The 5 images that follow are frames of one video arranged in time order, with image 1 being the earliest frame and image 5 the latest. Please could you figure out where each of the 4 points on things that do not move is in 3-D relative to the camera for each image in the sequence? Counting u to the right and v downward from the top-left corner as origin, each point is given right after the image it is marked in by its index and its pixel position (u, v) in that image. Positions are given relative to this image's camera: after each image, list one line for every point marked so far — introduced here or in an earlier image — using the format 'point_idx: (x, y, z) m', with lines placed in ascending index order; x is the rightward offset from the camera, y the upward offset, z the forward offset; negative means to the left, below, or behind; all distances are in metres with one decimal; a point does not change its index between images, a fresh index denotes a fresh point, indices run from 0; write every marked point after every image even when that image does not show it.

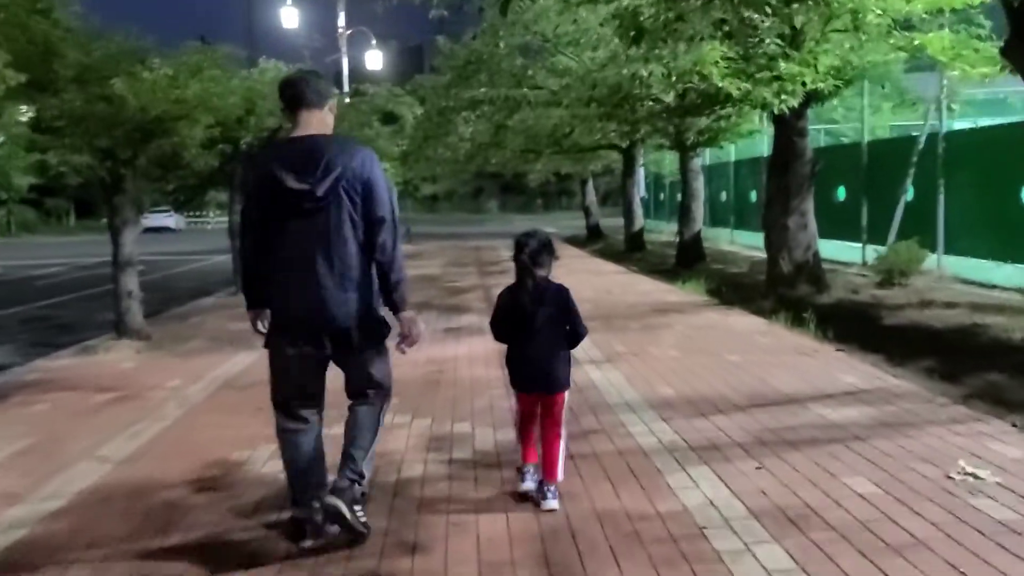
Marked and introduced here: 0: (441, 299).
0: (-1.6, -0.2, +18.2) m
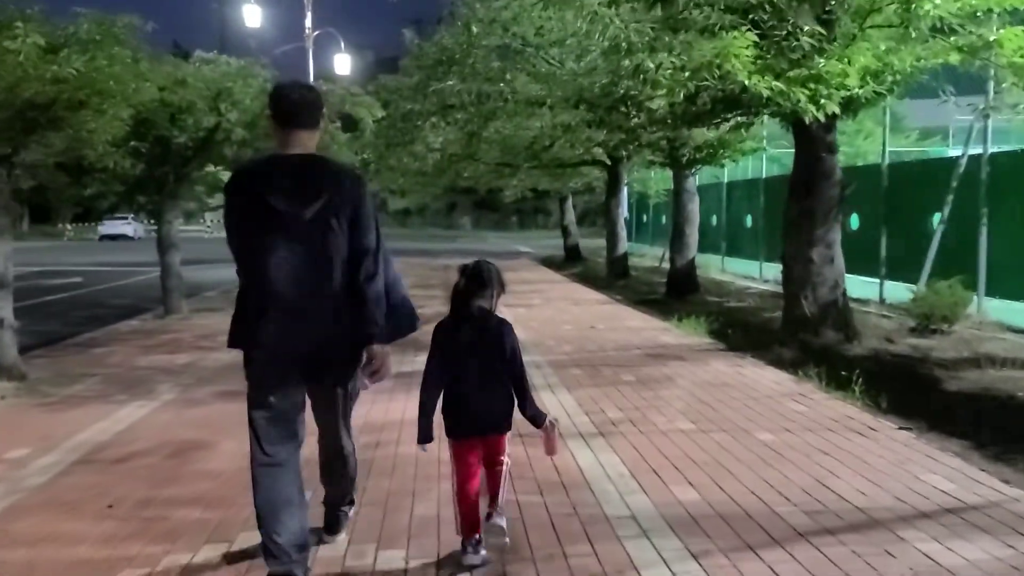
0: (-2.2, -0.8, +15.6) m
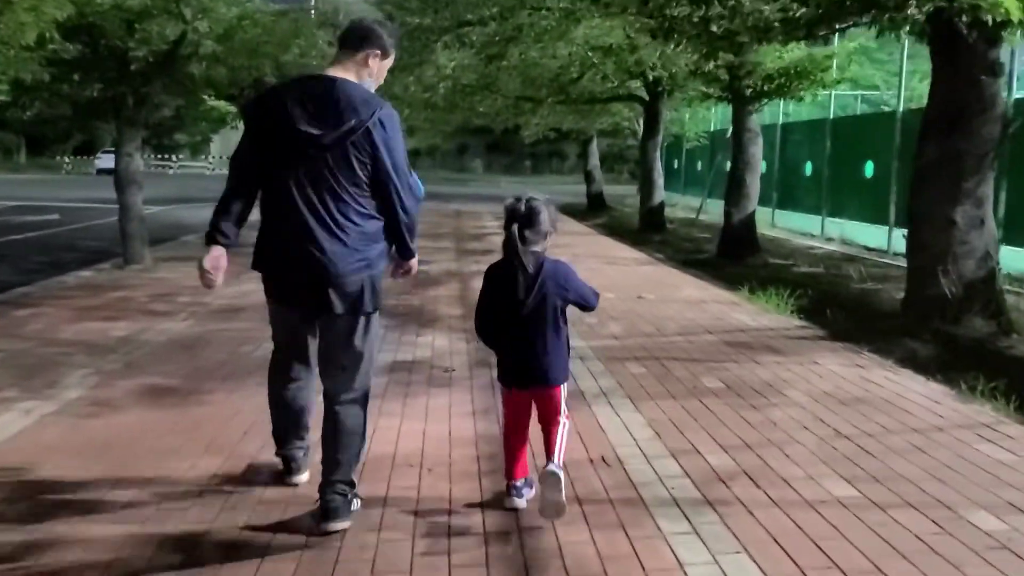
0: (-1.8, -0.1, +12.7) m
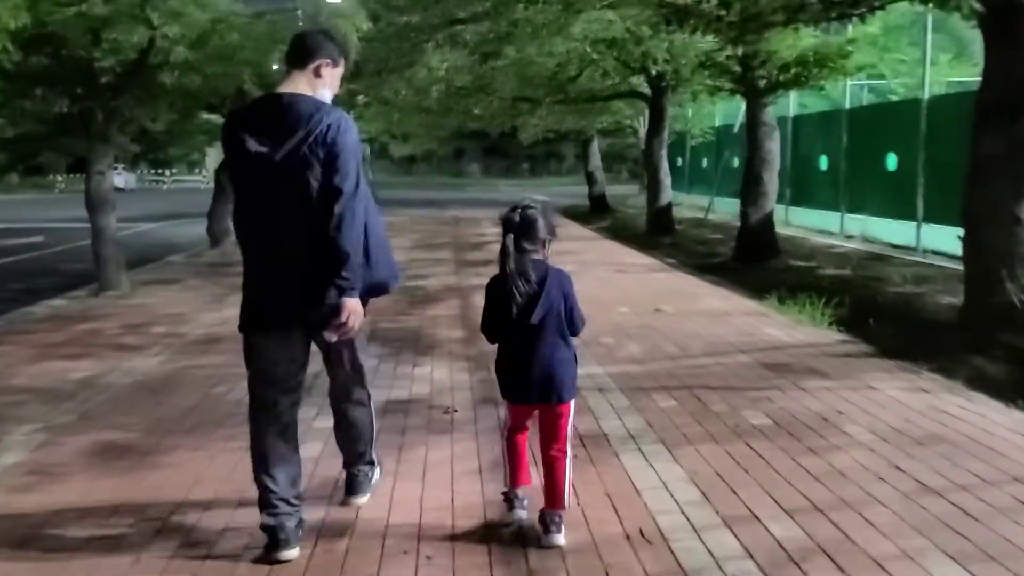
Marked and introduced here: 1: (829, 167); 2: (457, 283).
0: (-1.7, -0.4, +11.6) m
1: (+7.3, +2.8, +19.1) m
2: (-1.0, +0.1, +14.6) m
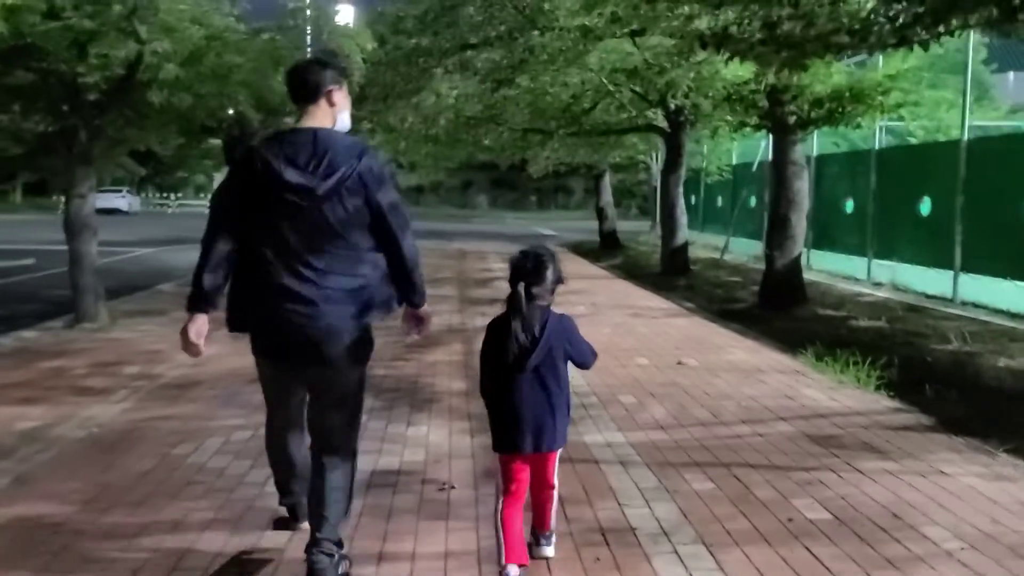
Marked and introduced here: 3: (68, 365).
0: (-1.6, -0.9, +10.6) m
1: (+7.5, +1.7, +18.1) m
2: (-0.8, -0.6, +13.6) m
3: (-5.7, -1.0, +10.7) m
